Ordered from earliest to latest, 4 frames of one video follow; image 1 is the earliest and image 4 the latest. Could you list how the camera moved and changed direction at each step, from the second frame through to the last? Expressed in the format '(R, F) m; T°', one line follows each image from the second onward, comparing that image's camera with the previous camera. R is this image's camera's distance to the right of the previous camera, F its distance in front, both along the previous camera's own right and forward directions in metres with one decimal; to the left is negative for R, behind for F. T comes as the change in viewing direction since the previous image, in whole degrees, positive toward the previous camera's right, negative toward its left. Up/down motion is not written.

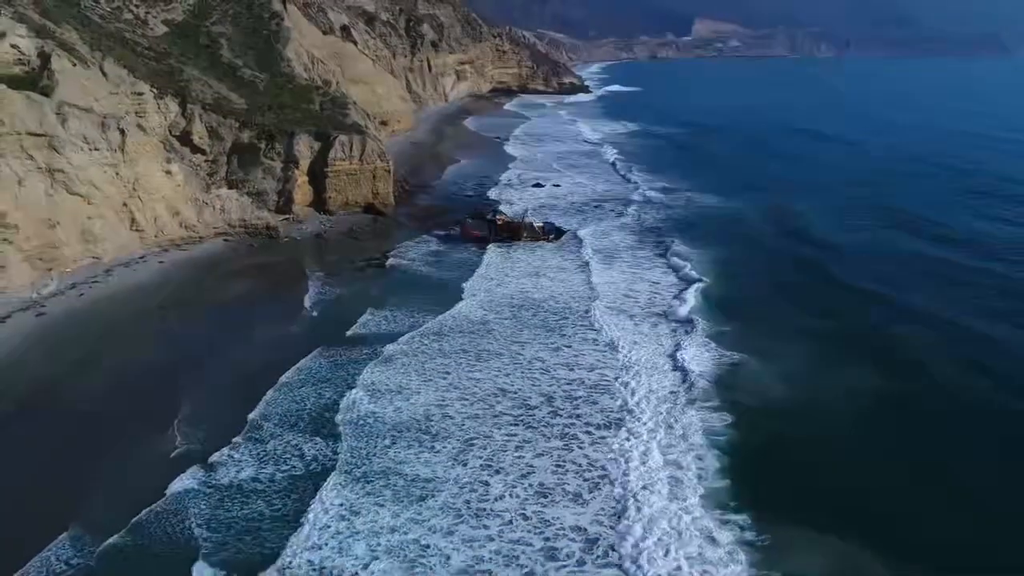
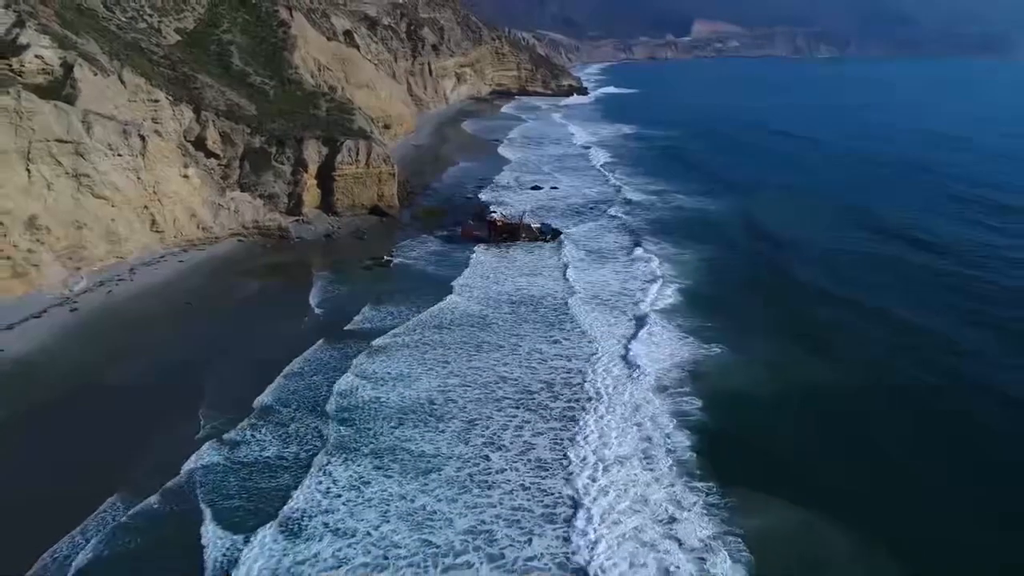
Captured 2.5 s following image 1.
(0.0, -1.2) m; 0°
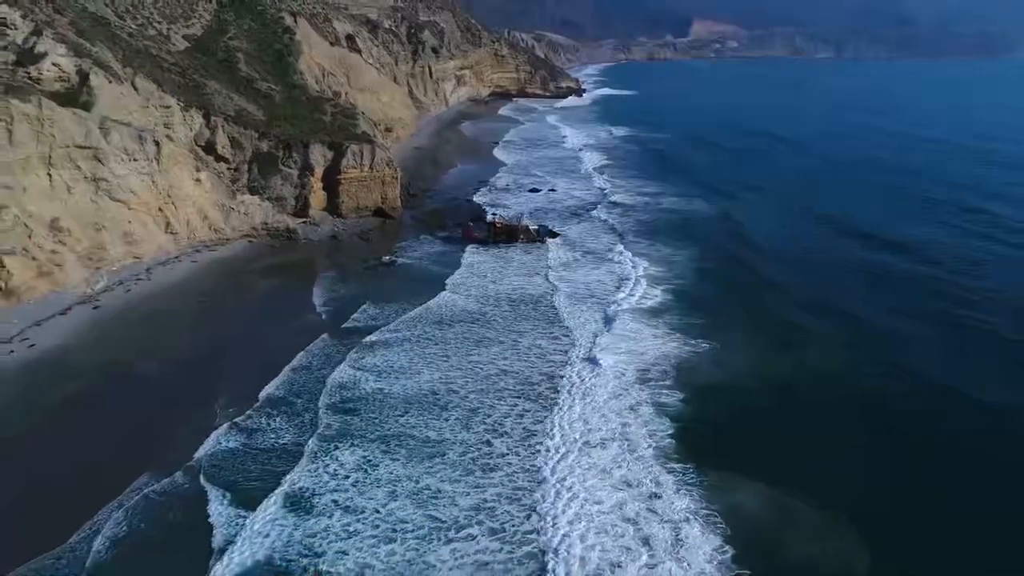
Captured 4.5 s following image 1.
(0.0, -1.0) m; 0°
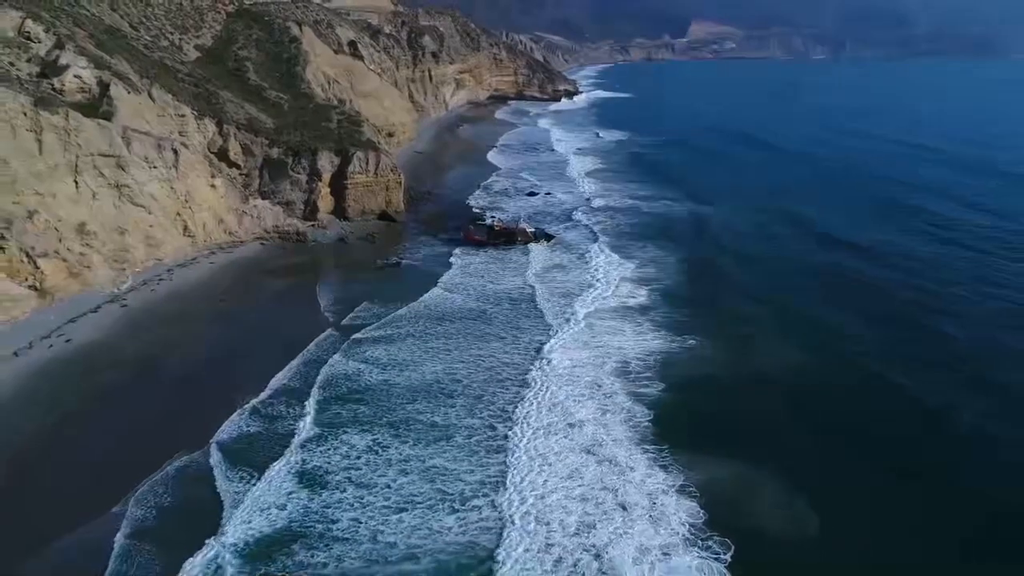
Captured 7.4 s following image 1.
(0.0, -1.4) m; 0°
